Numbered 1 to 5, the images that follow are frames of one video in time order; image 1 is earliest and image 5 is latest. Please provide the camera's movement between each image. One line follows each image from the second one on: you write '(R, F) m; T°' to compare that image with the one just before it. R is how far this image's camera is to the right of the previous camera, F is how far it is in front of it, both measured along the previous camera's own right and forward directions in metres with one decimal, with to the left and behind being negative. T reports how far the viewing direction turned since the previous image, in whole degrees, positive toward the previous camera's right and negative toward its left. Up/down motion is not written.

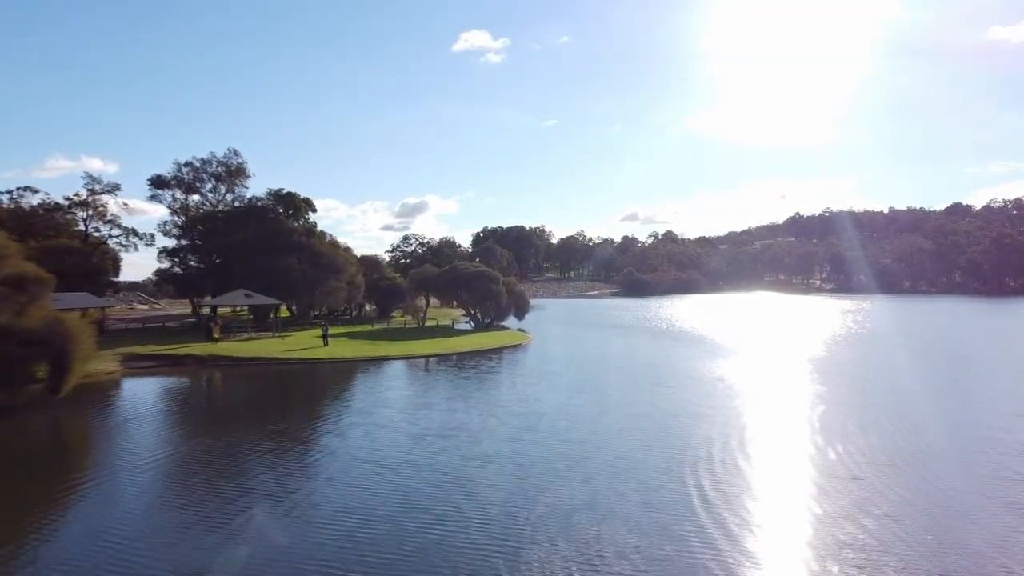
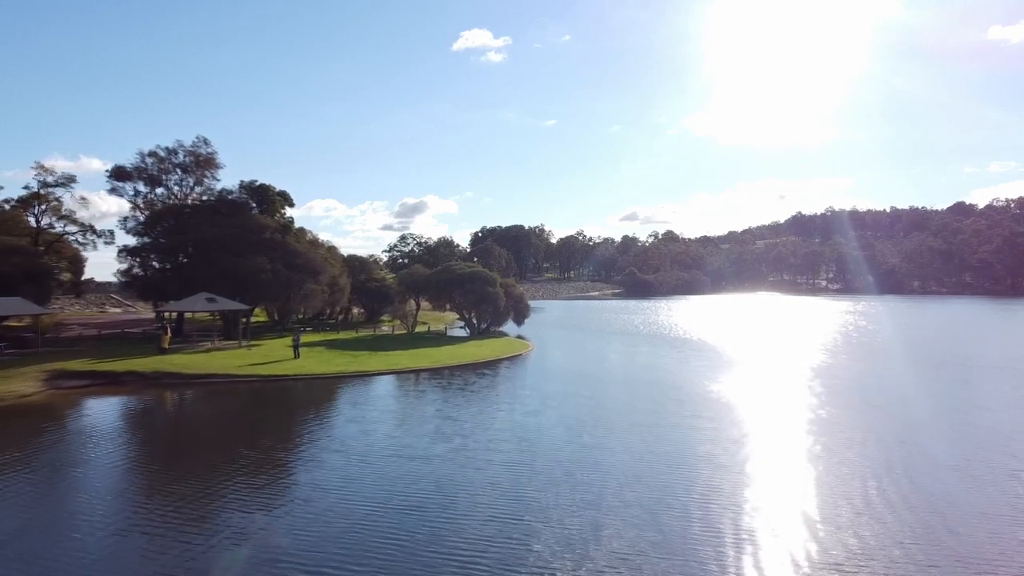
(+0.1, +2.9) m; 0°
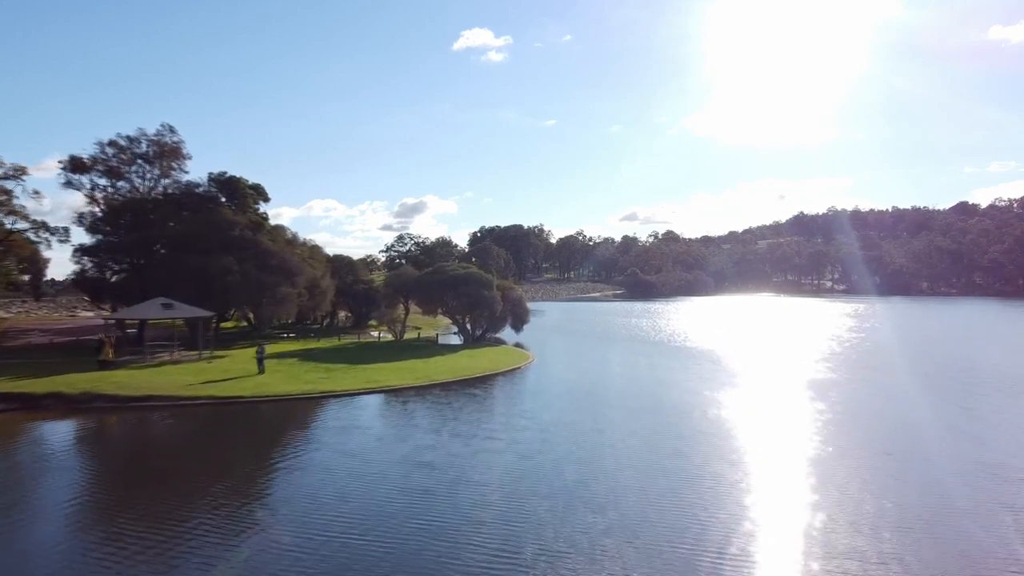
(+0.1, +2.6) m; 0°
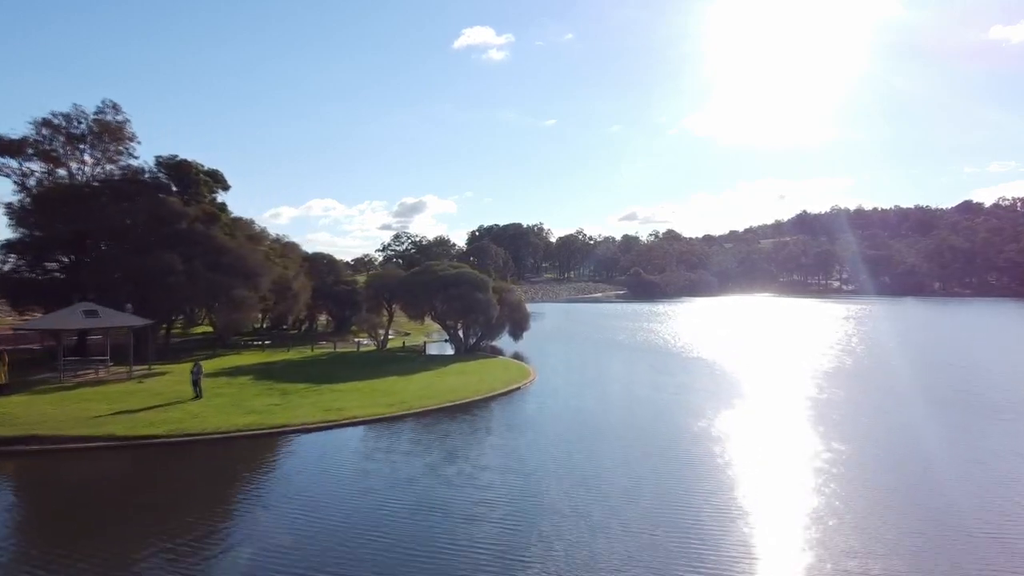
(+0.1, +3.5) m; 0°
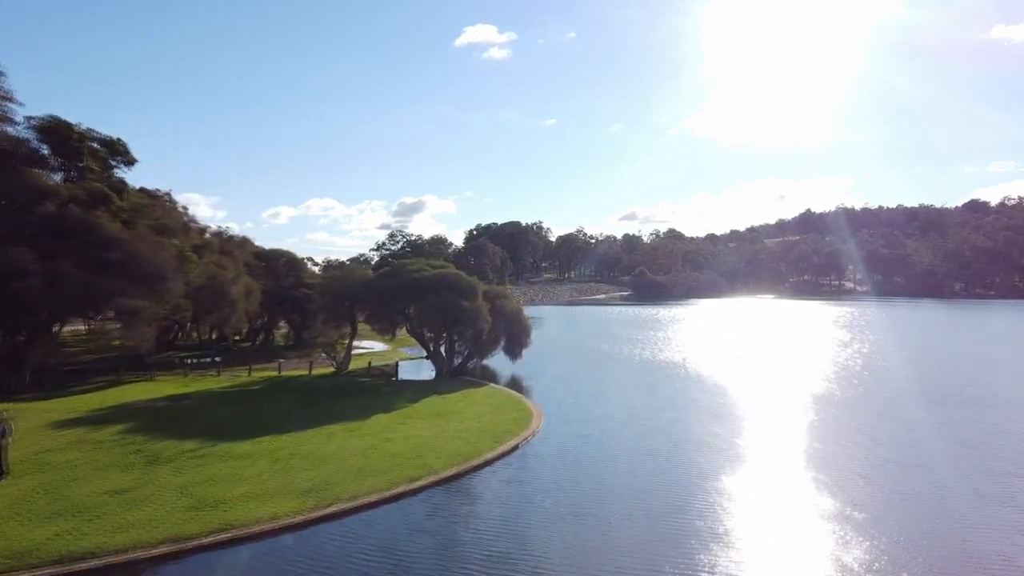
(+0.1, +5.4) m; 0°
